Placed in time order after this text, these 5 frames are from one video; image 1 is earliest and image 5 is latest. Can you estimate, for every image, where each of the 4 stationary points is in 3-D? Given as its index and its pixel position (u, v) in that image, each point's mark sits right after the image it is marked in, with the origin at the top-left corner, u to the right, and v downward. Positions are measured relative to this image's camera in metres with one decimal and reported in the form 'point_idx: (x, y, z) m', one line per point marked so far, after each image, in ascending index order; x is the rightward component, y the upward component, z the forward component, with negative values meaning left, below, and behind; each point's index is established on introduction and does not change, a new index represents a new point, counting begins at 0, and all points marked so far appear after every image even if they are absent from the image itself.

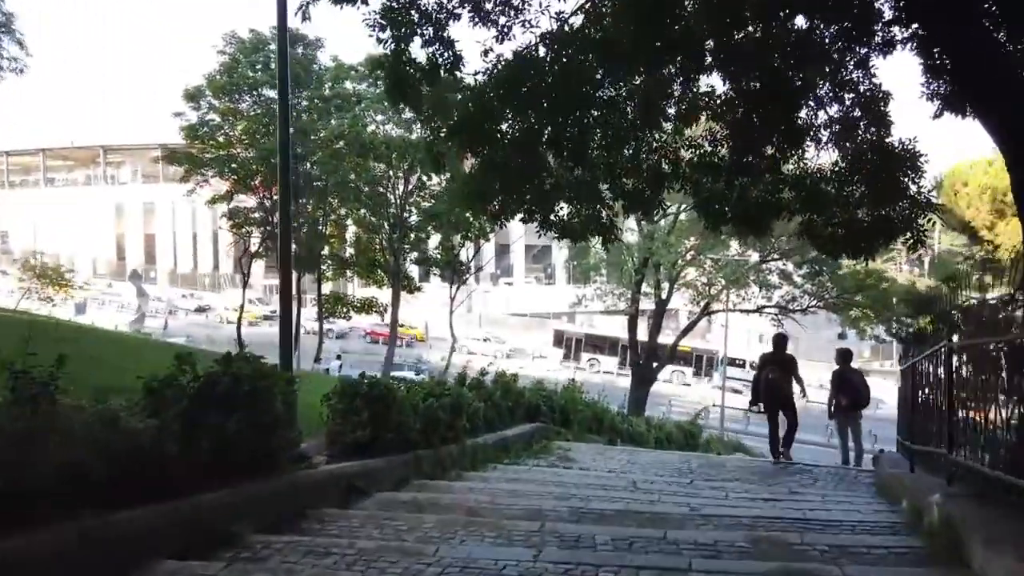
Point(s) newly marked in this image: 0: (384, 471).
0: (-1.0, -1.4, +6.0) m
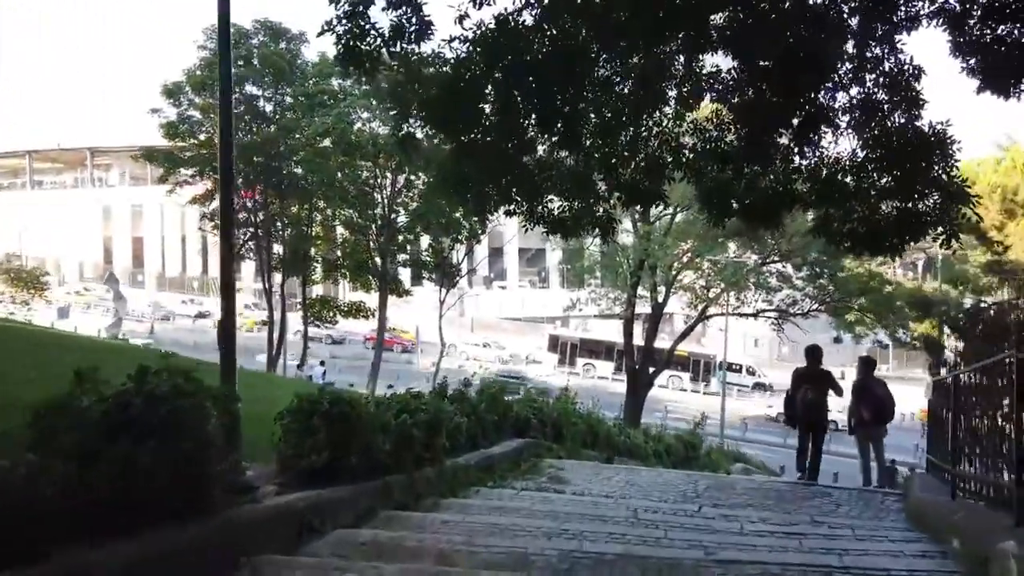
0: (-1.1, -1.4, +5.2) m
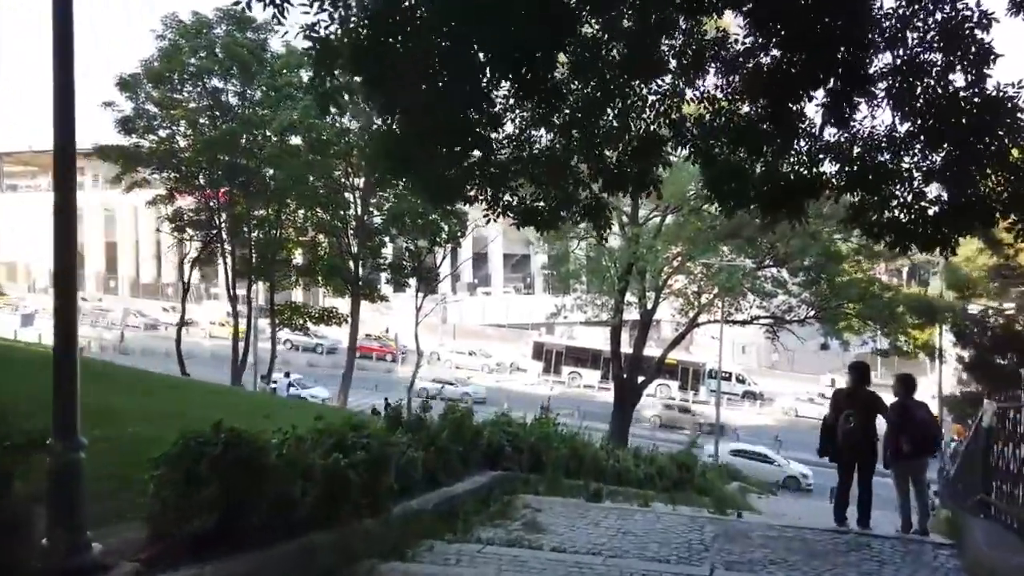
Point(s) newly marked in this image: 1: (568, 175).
0: (-1.3, -1.4, +3.8) m
1: (+0.5, +0.9, +6.3) m
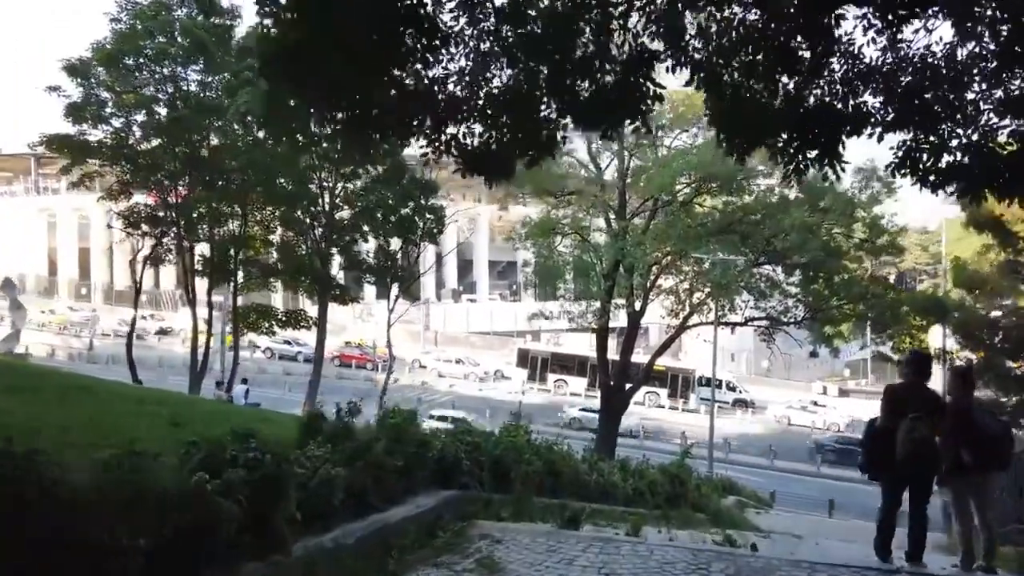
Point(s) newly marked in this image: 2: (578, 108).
0: (-1.6, -1.2, +2.4) m
1: (+0.2, +1.1, +4.9) m
2: (+0.5, +1.1, +5.1) m
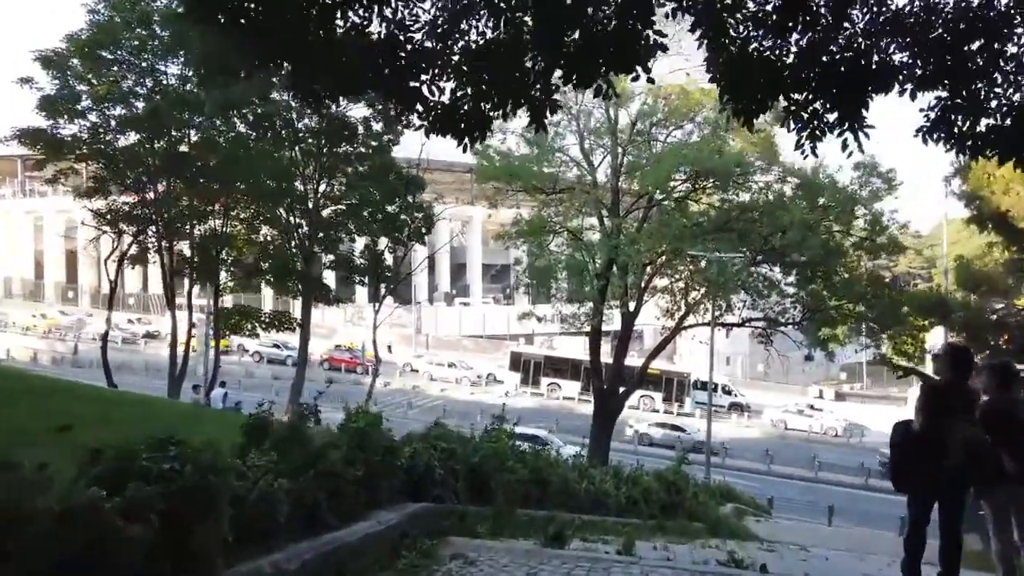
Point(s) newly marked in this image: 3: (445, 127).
0: (-1.7, -1.1, +1.8) m
1: (0.0, +1.2, +4.3) m
2: (+0.4, +1.2, +4.4) m
3: (-0.3, +0.8, +4.7) m
